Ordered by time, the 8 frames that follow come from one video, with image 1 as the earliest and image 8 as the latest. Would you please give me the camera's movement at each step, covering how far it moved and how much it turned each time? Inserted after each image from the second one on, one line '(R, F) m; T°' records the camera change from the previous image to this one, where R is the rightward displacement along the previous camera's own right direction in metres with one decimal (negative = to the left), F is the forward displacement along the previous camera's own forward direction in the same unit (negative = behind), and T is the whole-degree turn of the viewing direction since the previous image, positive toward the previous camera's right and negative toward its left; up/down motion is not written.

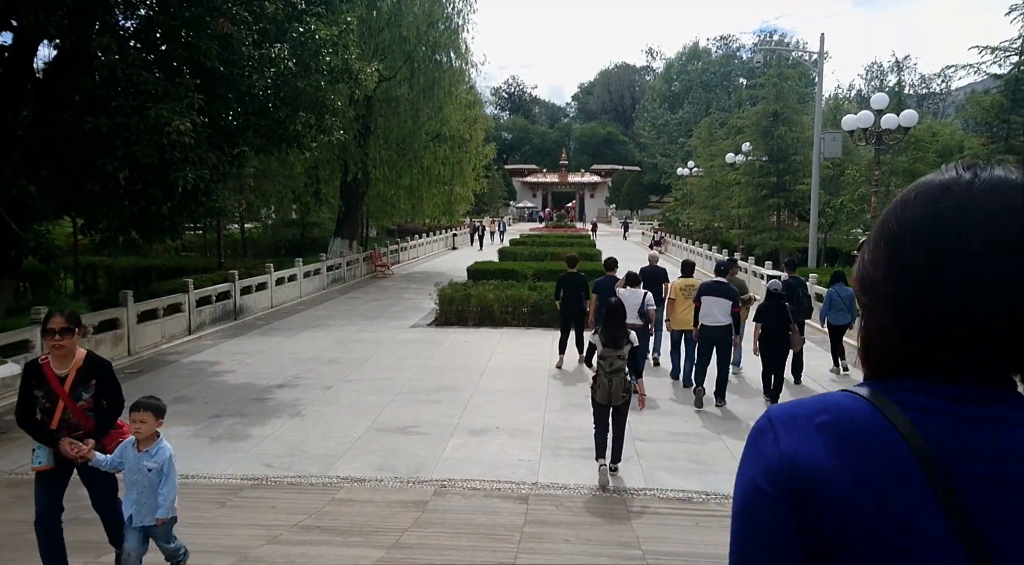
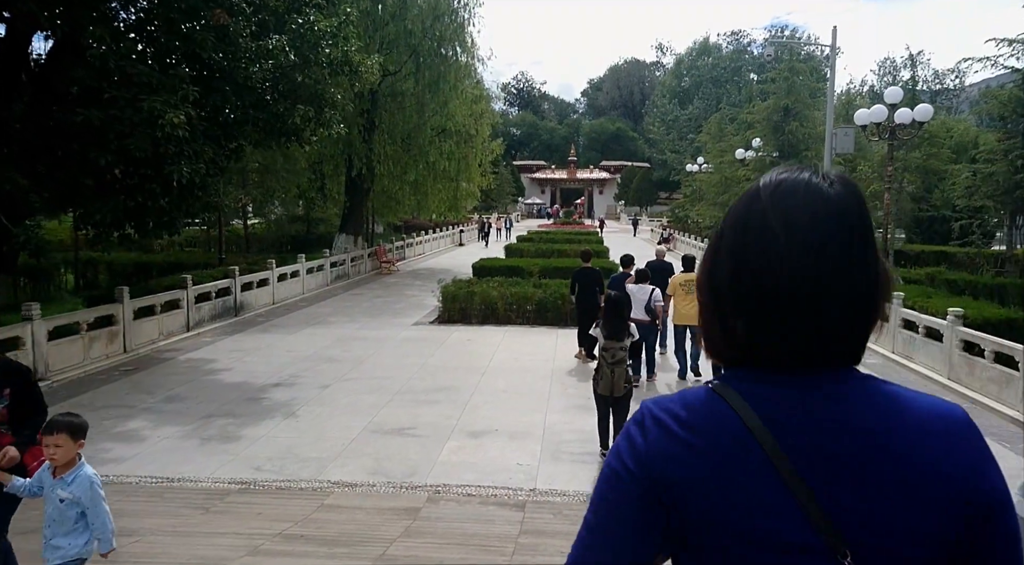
(+0.1, +0.2) m; -1°
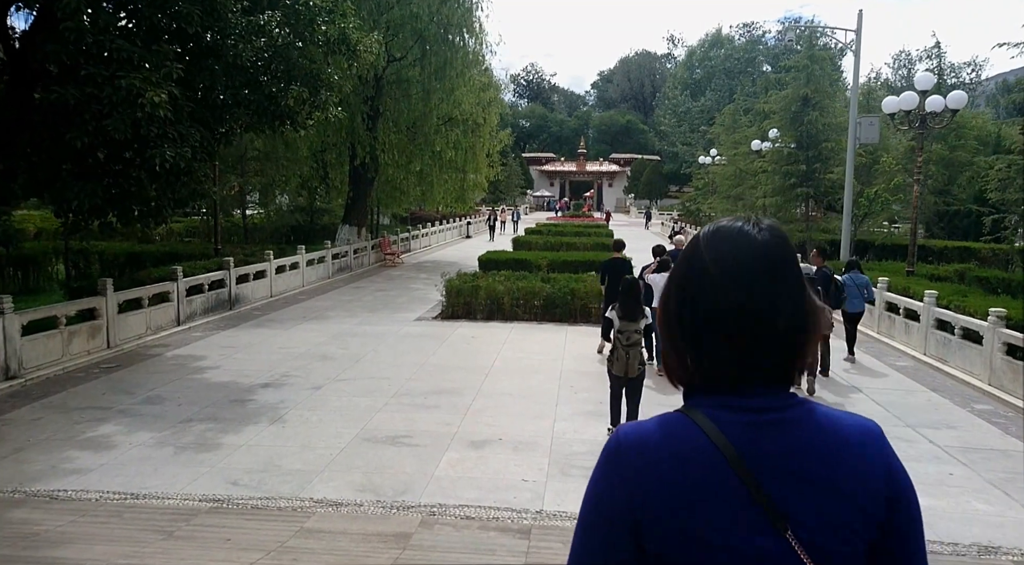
(0.0, +0.6) m; -1°
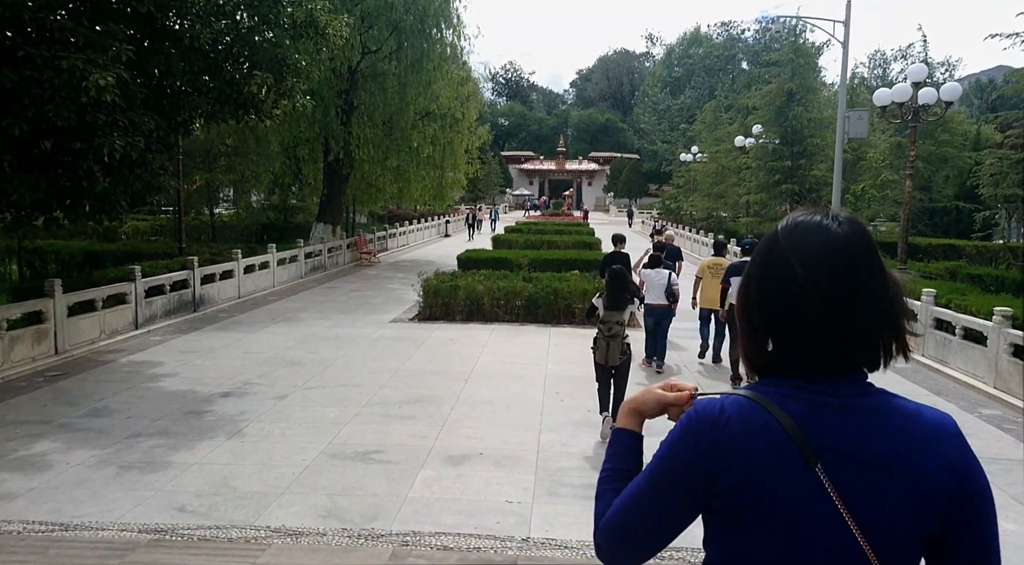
(0.0, +0.5) m; +2°
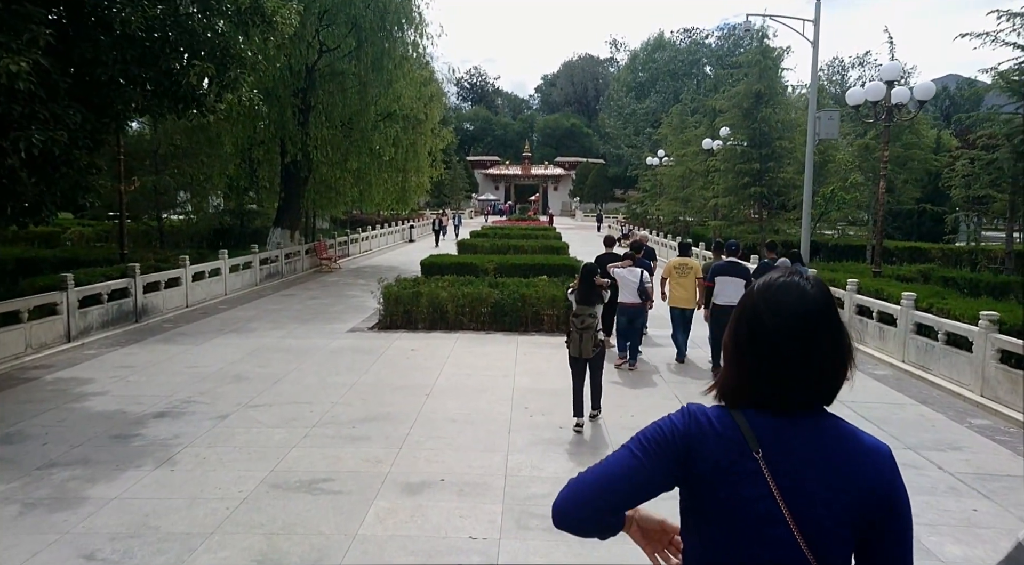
(0.0, +0.5) m; +3°
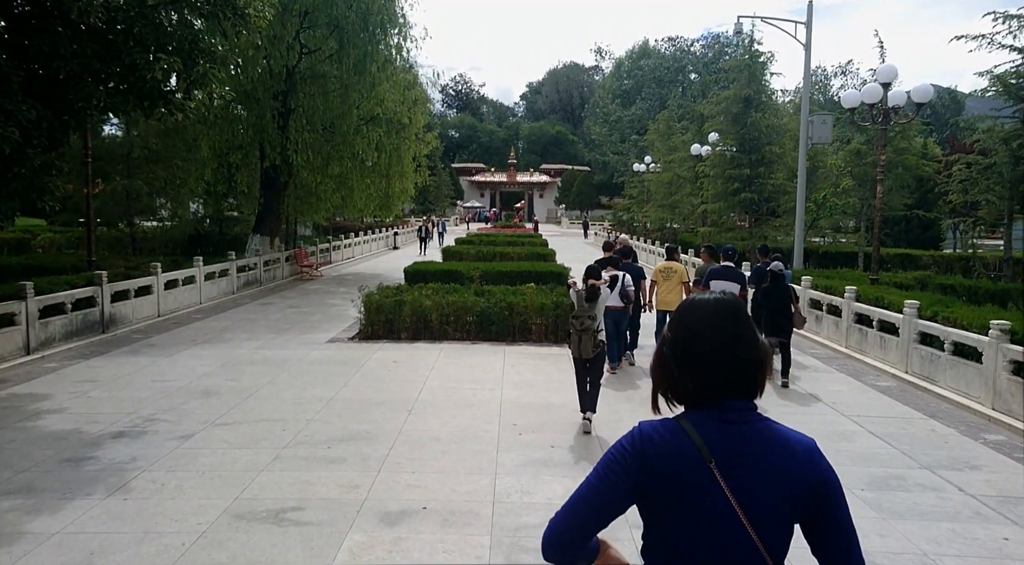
(0.0, +0.4) m; +1°
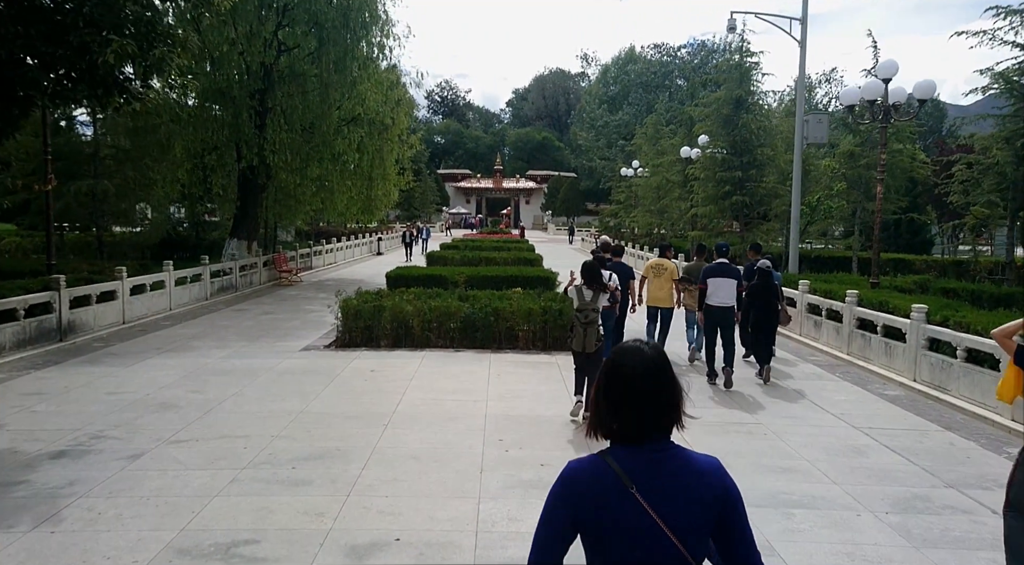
(0.0, +0.5) m; +1°
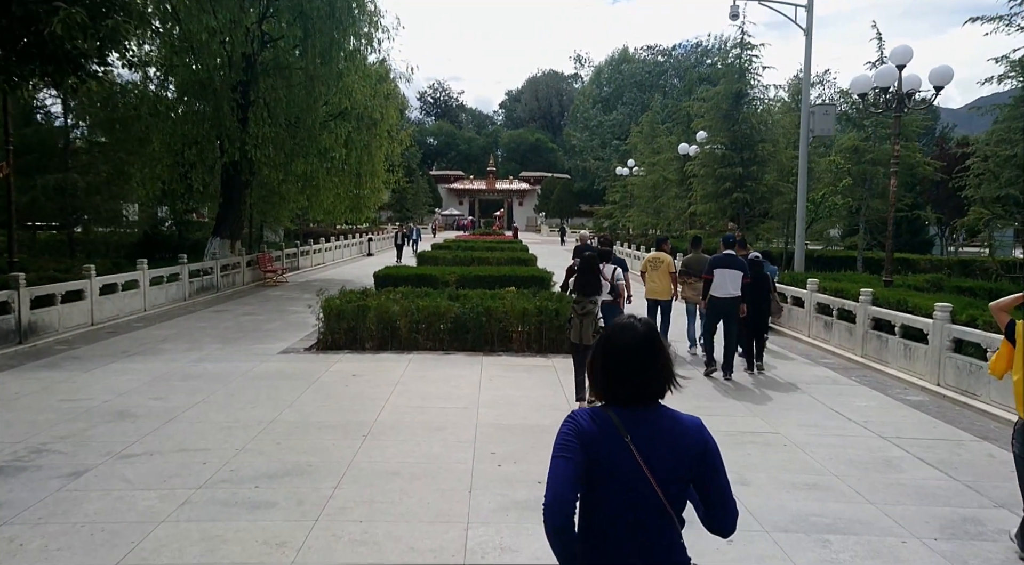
(0.0, +0.6) m; +1°
